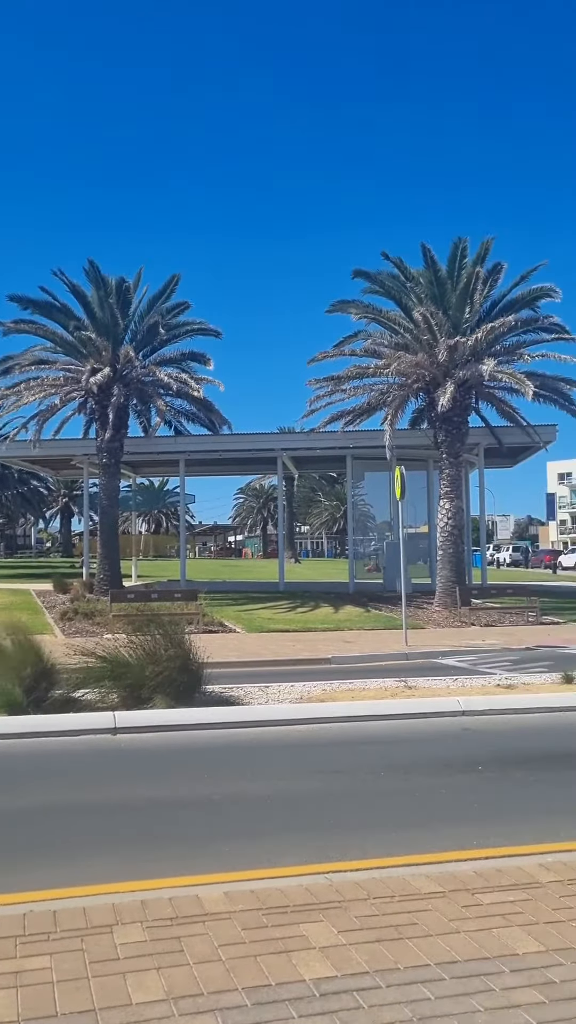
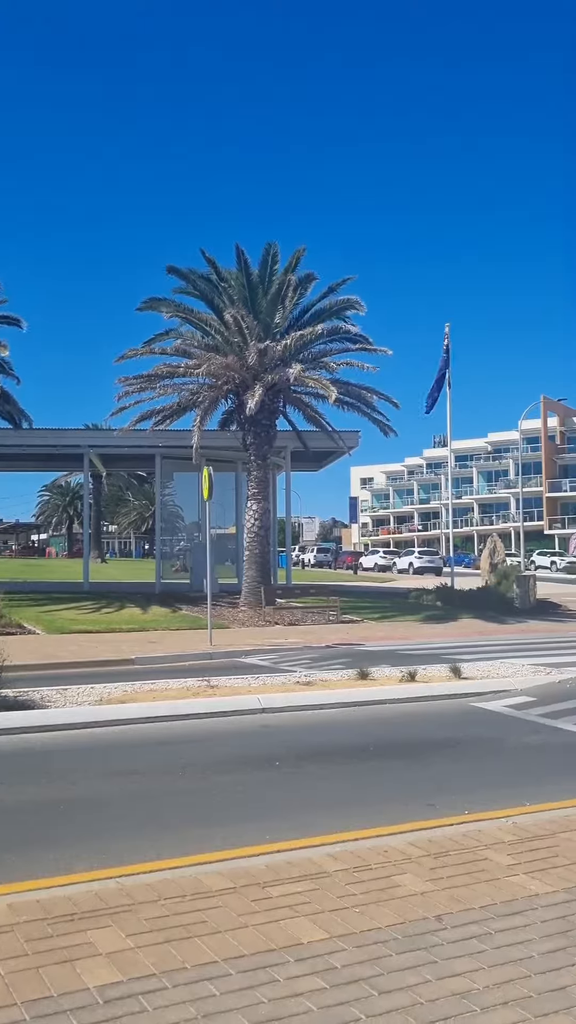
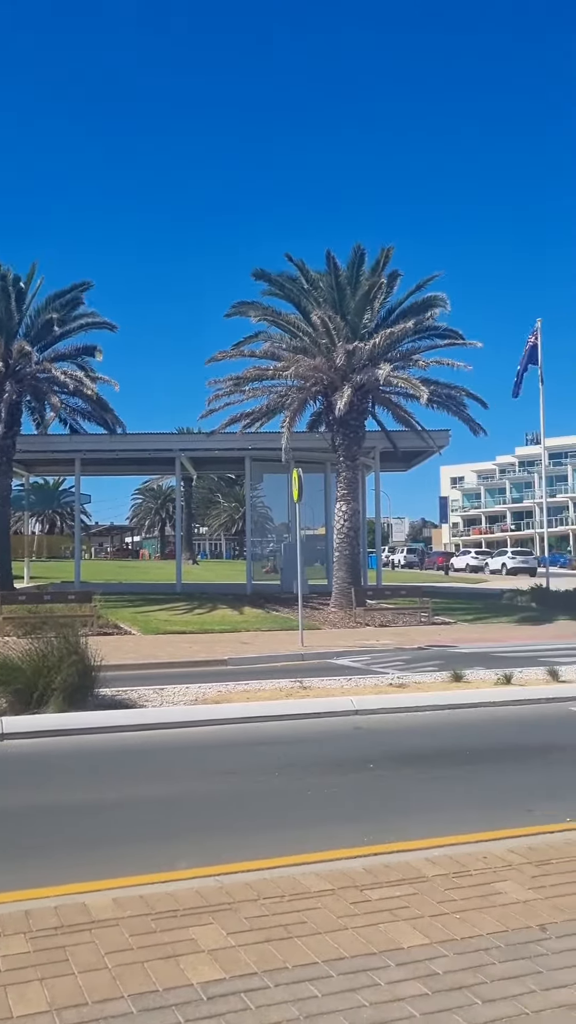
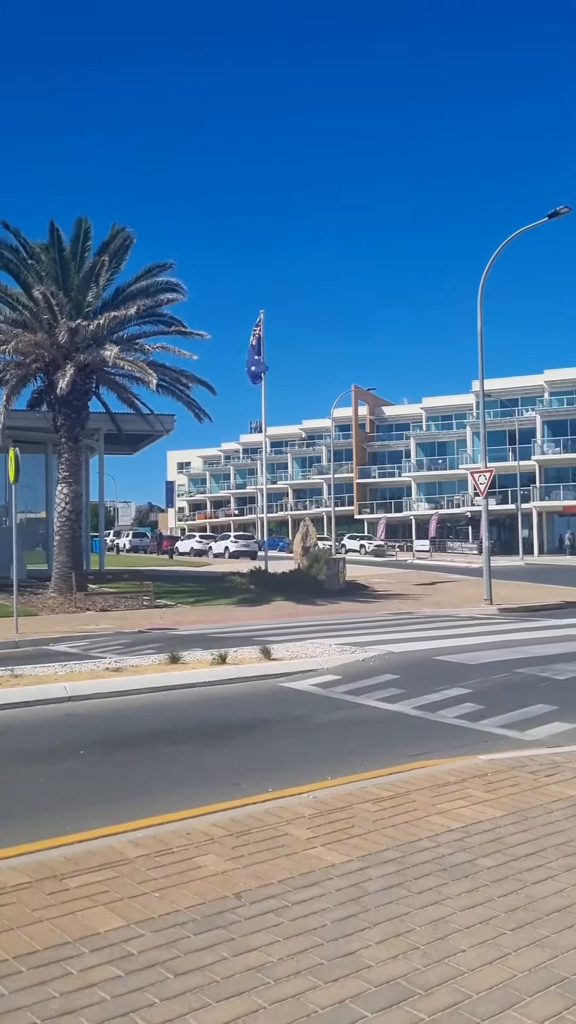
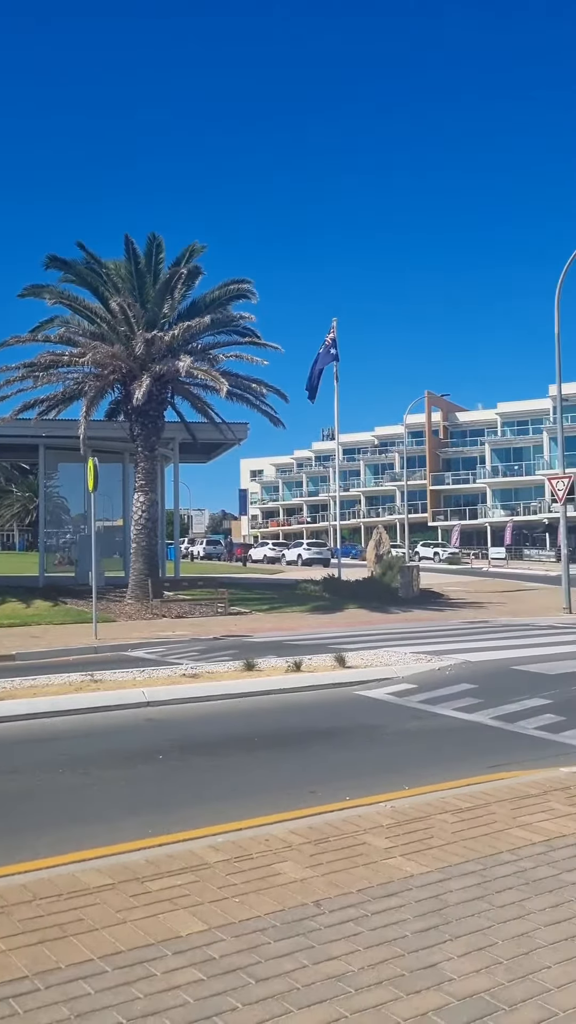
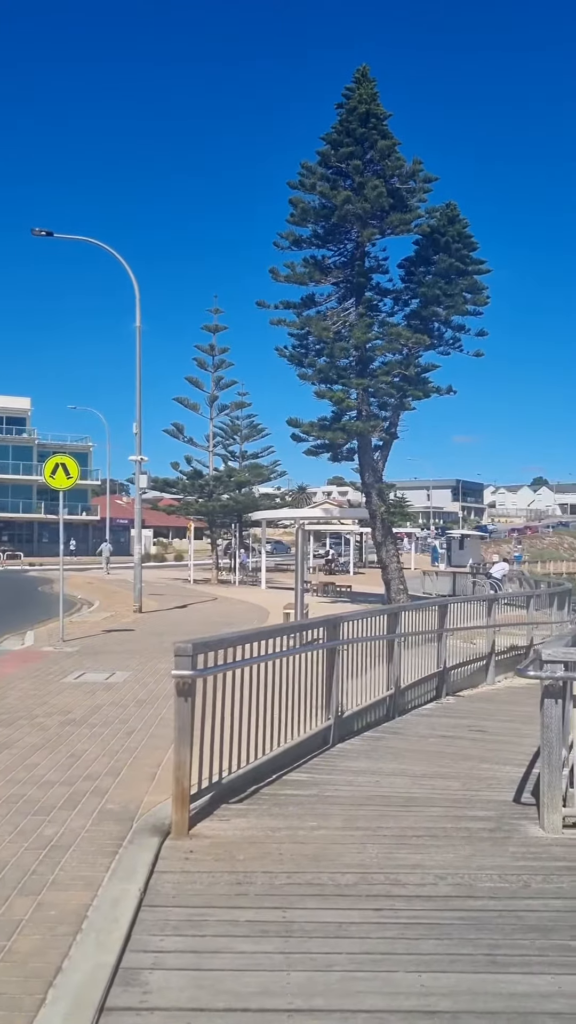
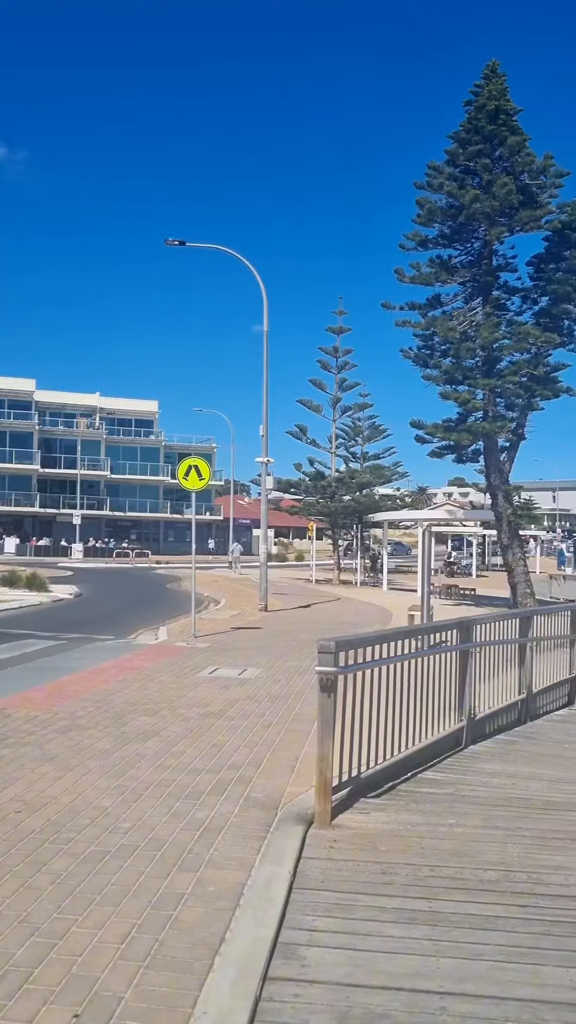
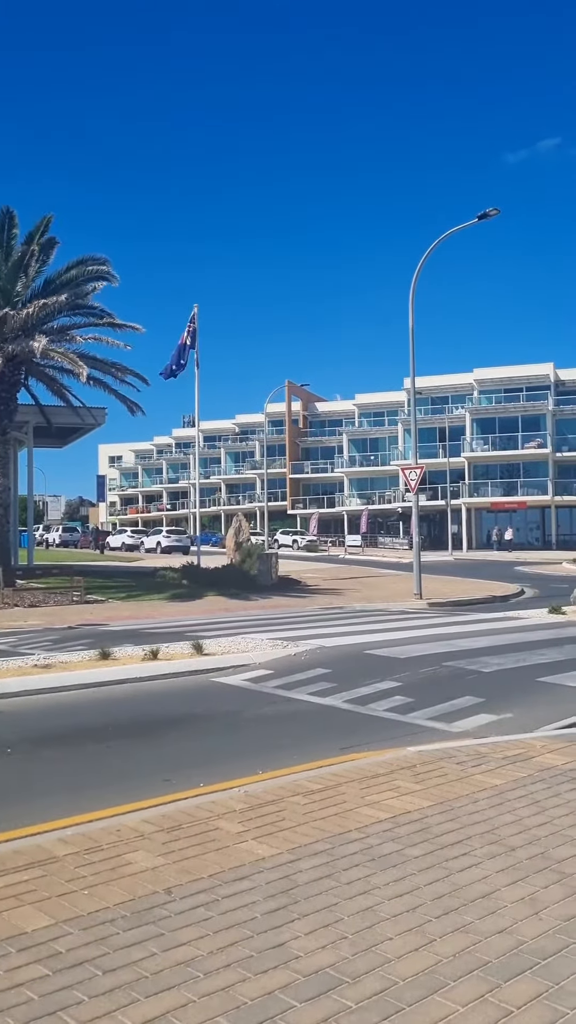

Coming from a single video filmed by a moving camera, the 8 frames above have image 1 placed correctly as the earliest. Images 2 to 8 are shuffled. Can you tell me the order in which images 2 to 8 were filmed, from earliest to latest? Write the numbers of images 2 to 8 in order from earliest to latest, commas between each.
3, 2, 5, 4, 8, 7, 6
